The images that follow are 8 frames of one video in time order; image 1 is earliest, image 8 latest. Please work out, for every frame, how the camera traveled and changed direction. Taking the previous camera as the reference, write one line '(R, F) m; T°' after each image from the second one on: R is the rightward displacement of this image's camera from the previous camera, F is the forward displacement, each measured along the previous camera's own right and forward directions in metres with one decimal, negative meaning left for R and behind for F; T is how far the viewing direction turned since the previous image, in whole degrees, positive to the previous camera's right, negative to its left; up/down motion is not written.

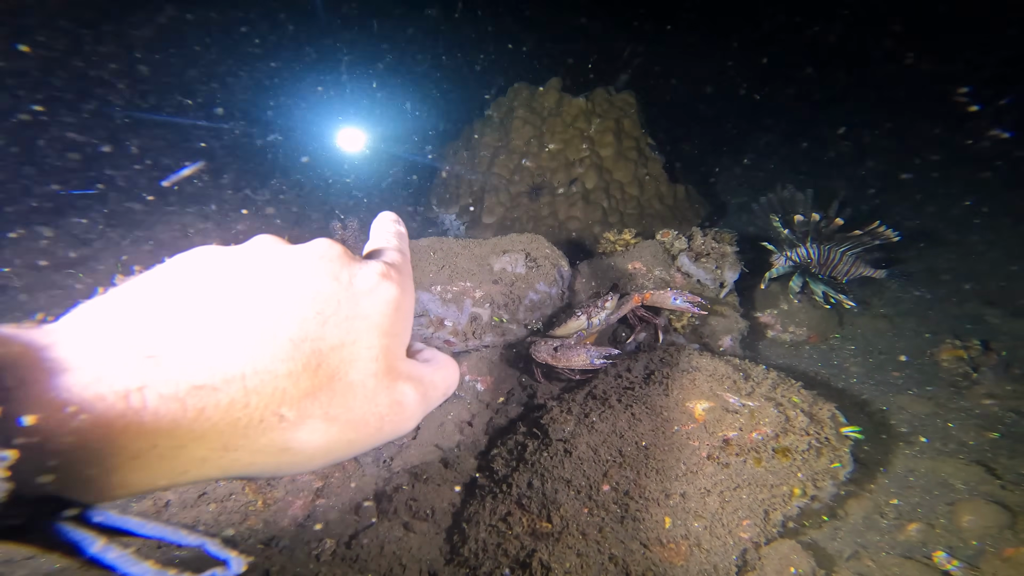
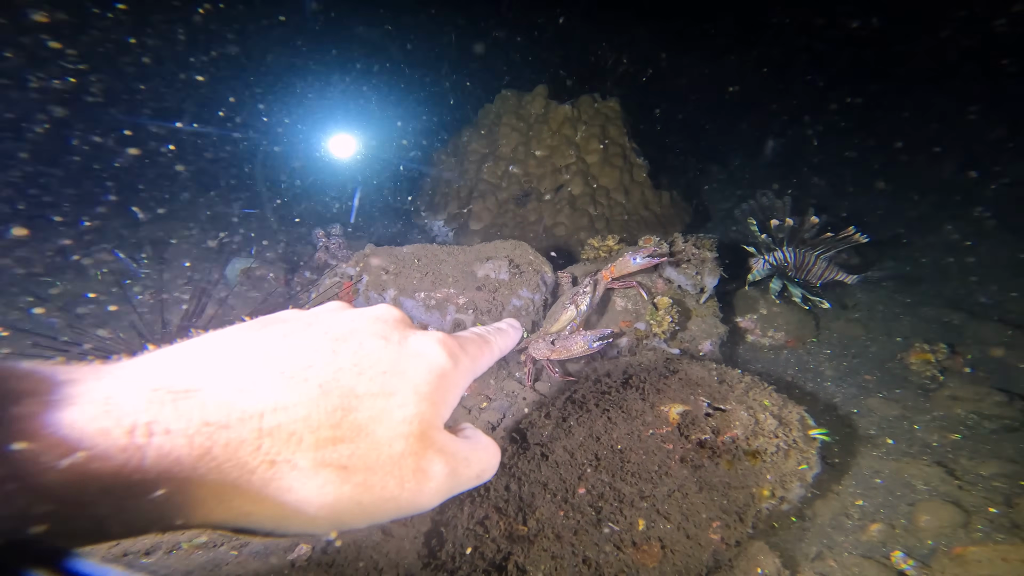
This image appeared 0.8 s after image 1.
(+0.1, -0.1) m; +1°
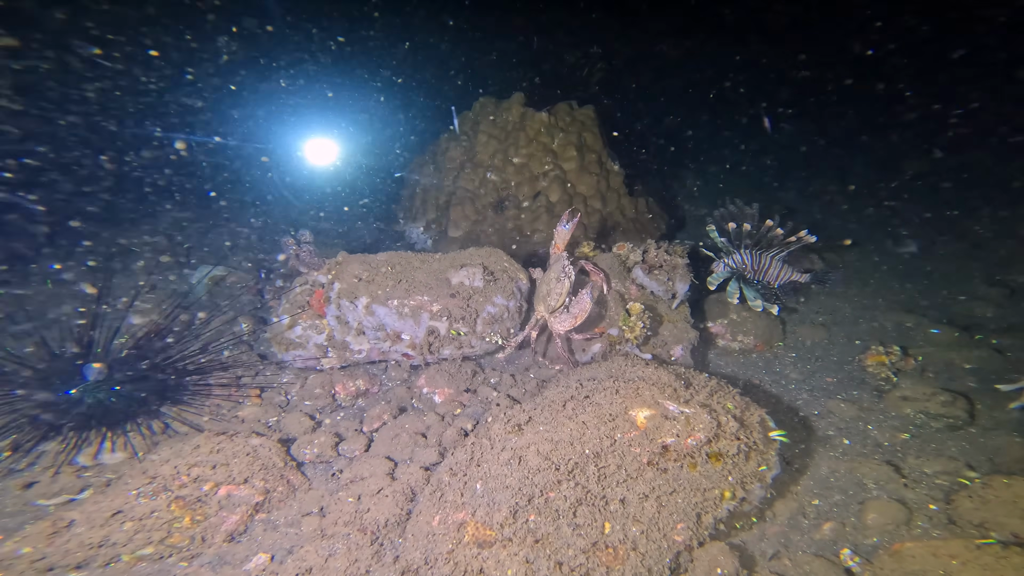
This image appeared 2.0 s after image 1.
(+0.1, 0.0) m; +2°
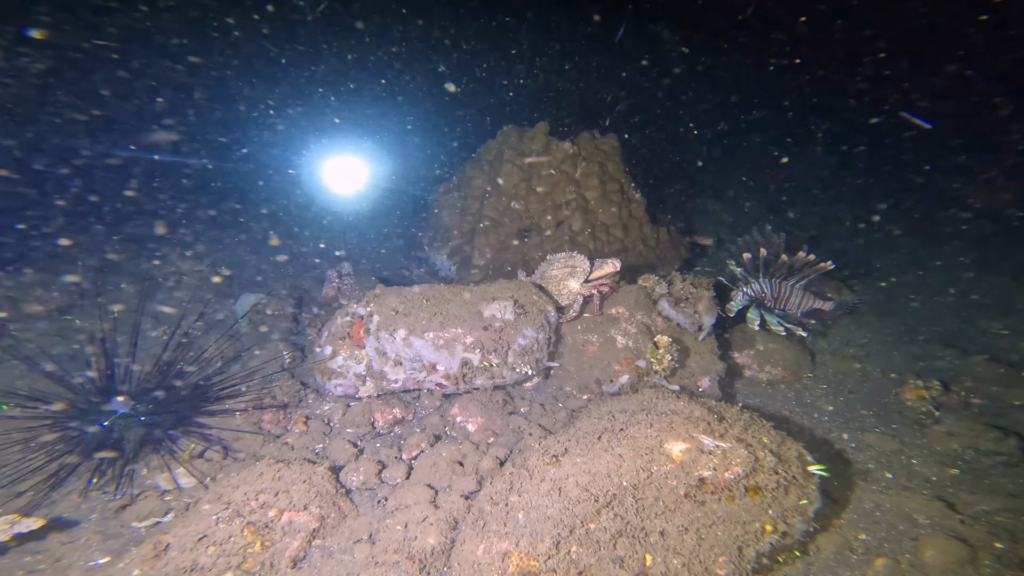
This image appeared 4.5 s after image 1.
(-0.2, -0.2) m; -2°
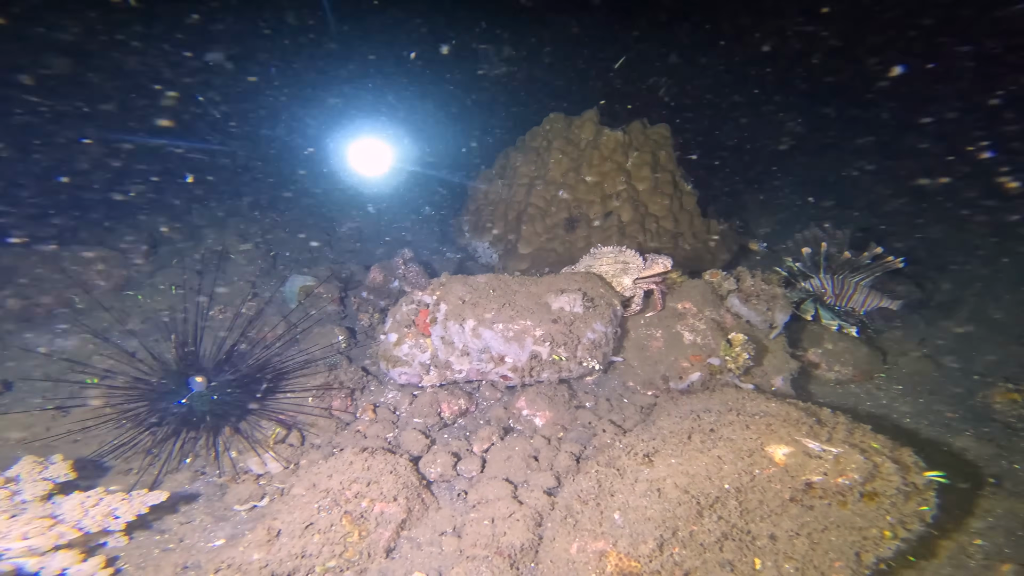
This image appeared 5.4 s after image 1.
(-0.7, +0.1) m; -1°
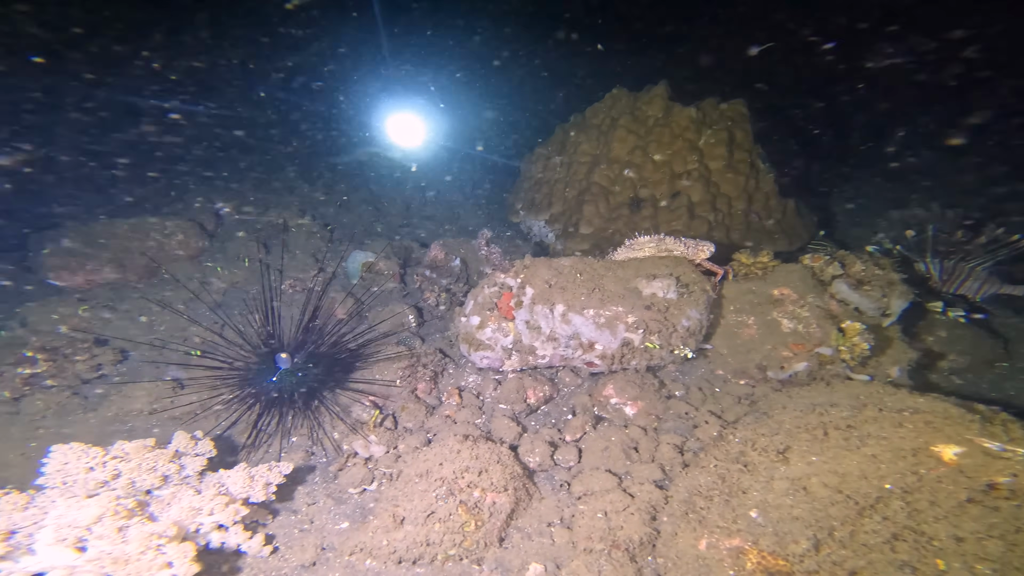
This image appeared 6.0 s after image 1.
(-0.8, +0.2) m; -3°
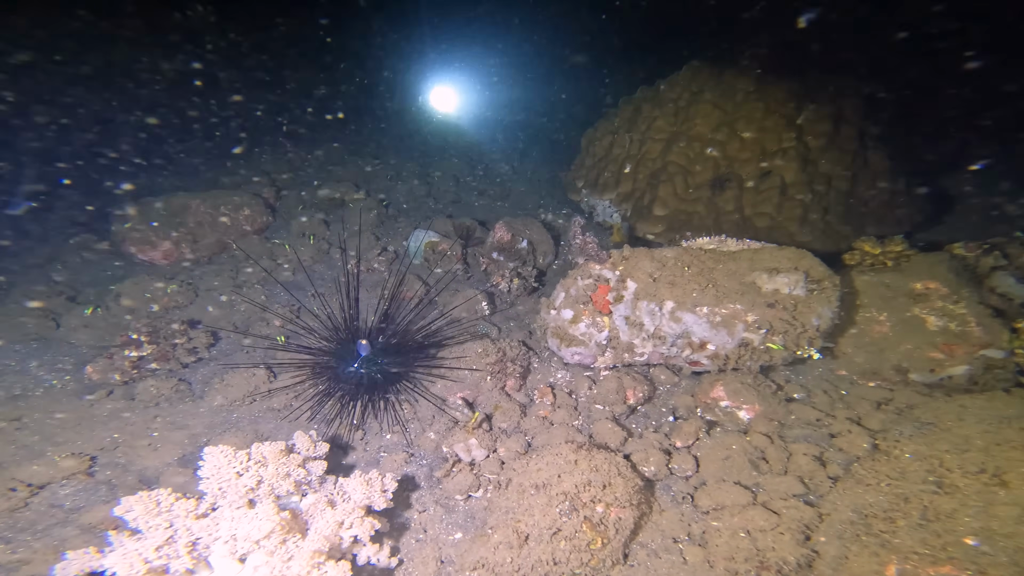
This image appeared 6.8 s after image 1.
(-0.7, +0.4) m; -4°
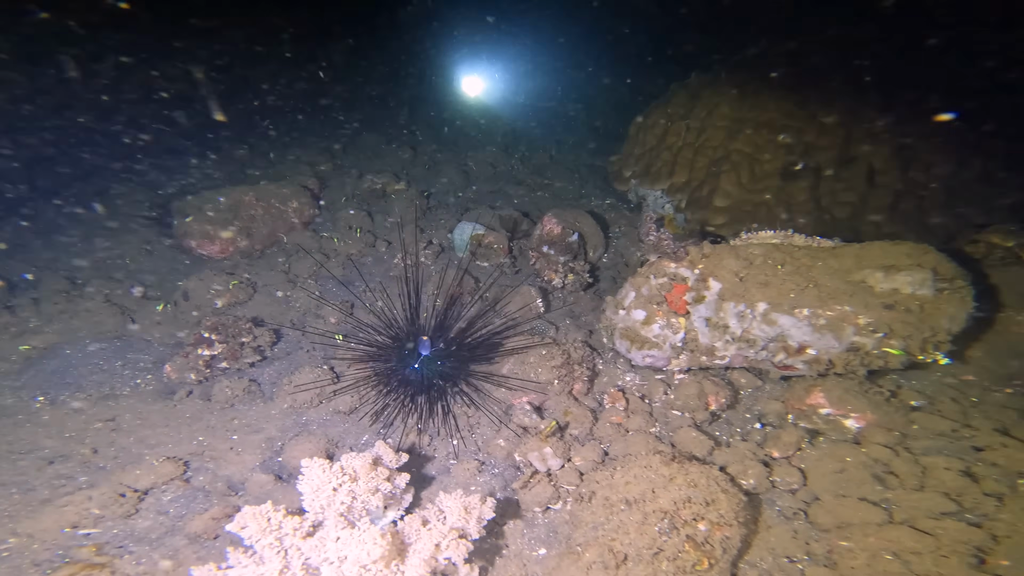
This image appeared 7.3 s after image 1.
(-0.4, +0.2) m; -5°
